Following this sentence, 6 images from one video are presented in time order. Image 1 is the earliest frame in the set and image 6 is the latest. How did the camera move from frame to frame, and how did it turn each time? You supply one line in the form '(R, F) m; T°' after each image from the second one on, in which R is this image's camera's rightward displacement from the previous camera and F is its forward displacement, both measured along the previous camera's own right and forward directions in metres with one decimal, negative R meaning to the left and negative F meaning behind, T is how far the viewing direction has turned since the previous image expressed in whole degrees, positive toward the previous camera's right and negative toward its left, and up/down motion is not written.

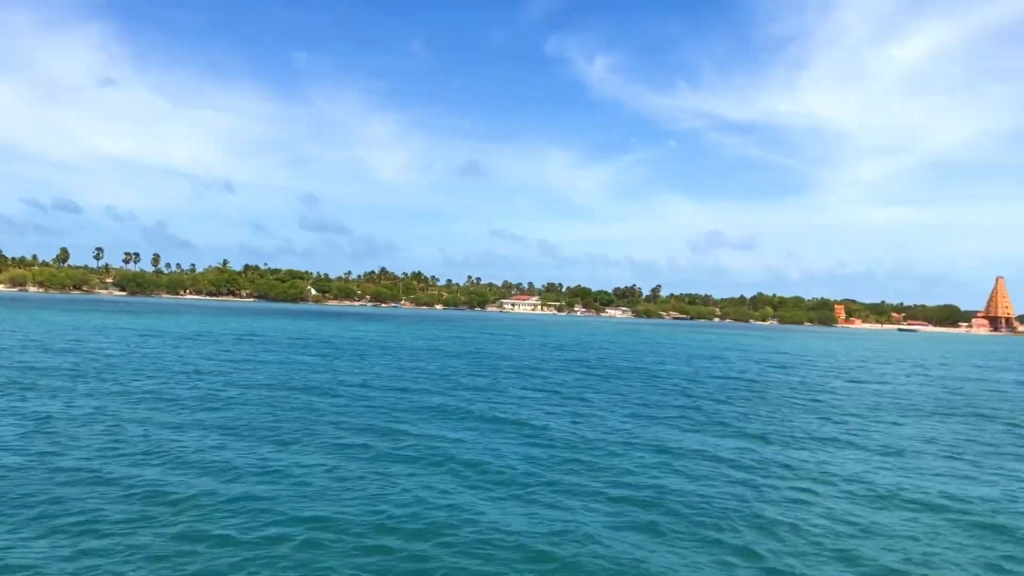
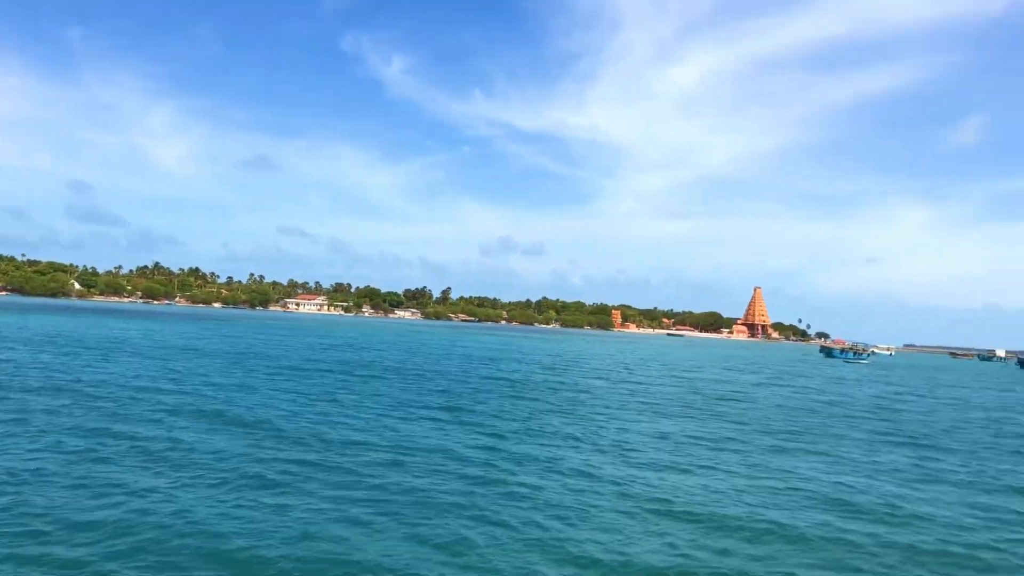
(+0.5, +0.4) m; +13°
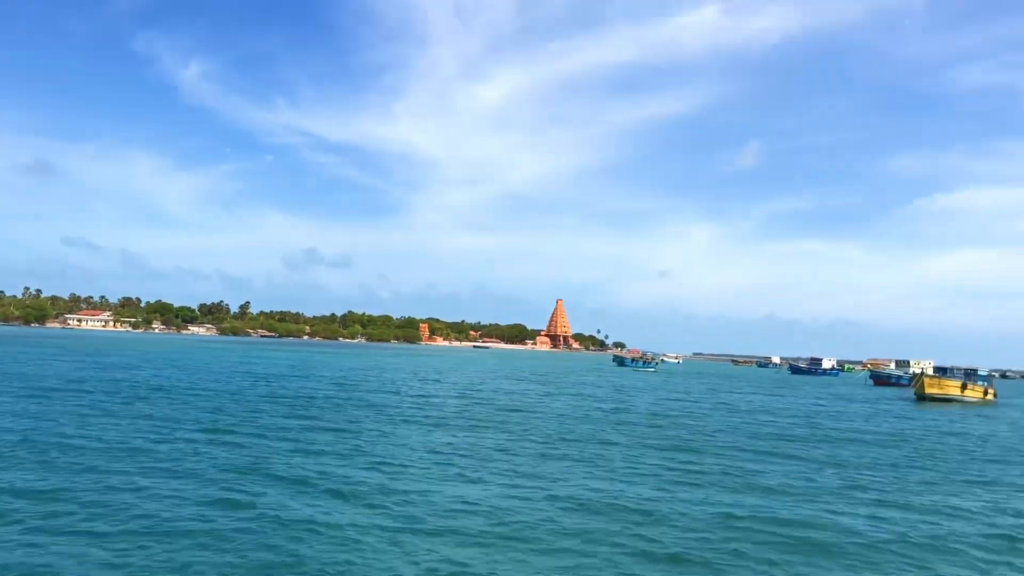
(+0.7, +0.3) m; +12°
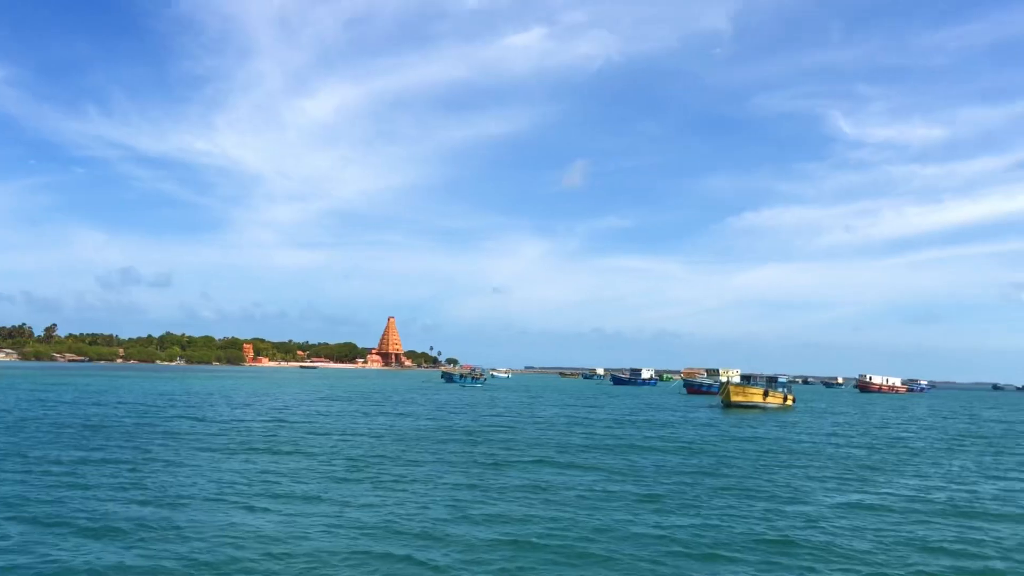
(+0.4, 0.0) m; +10°
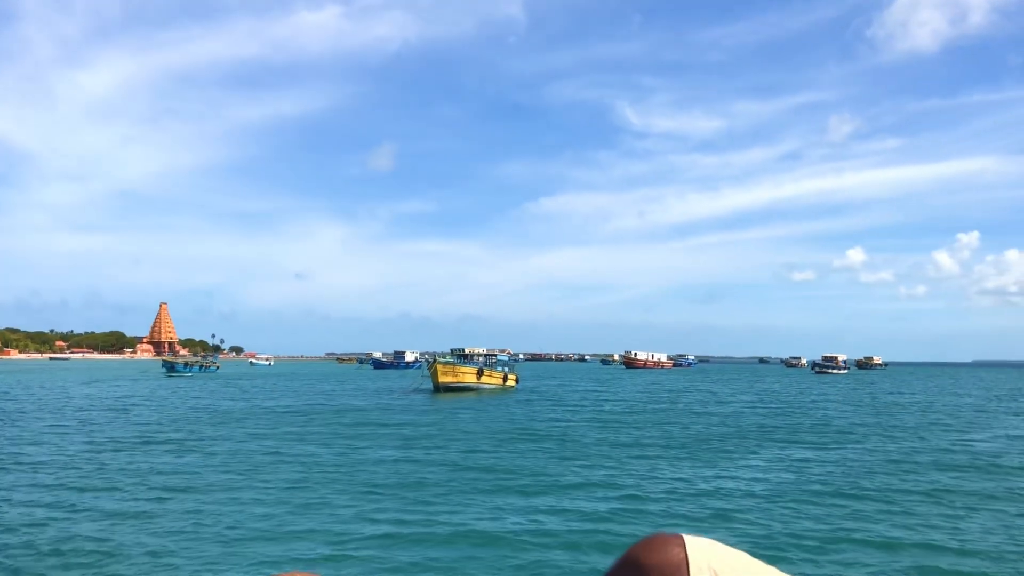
(+4.7, +4.7) m; +12°
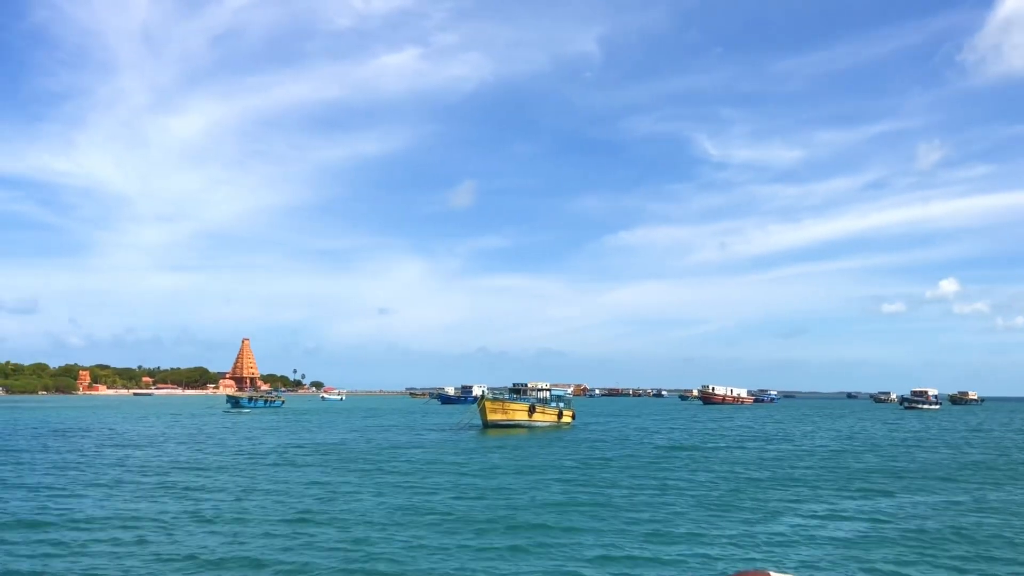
(+1.0, +1.9) m; -5°
